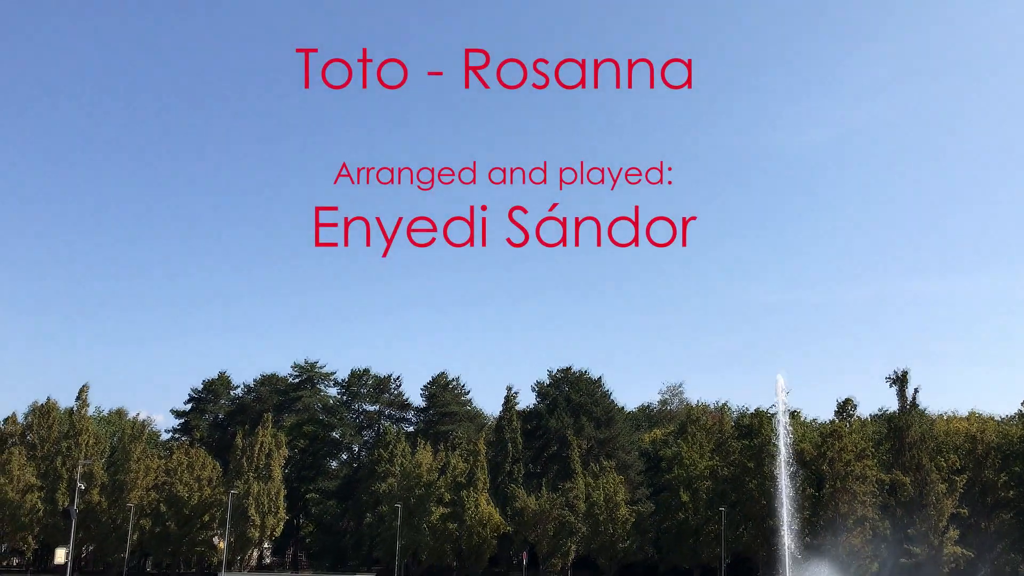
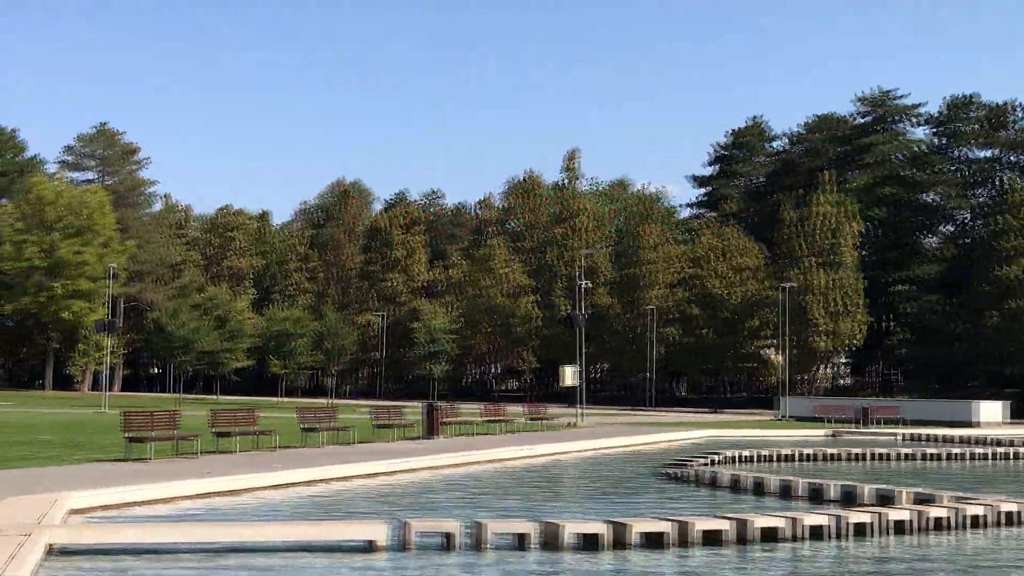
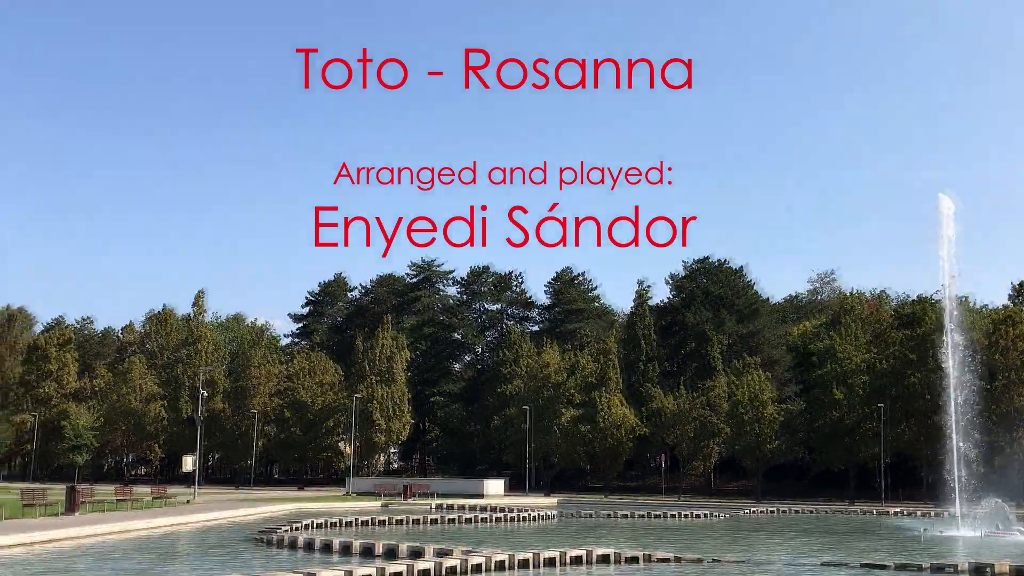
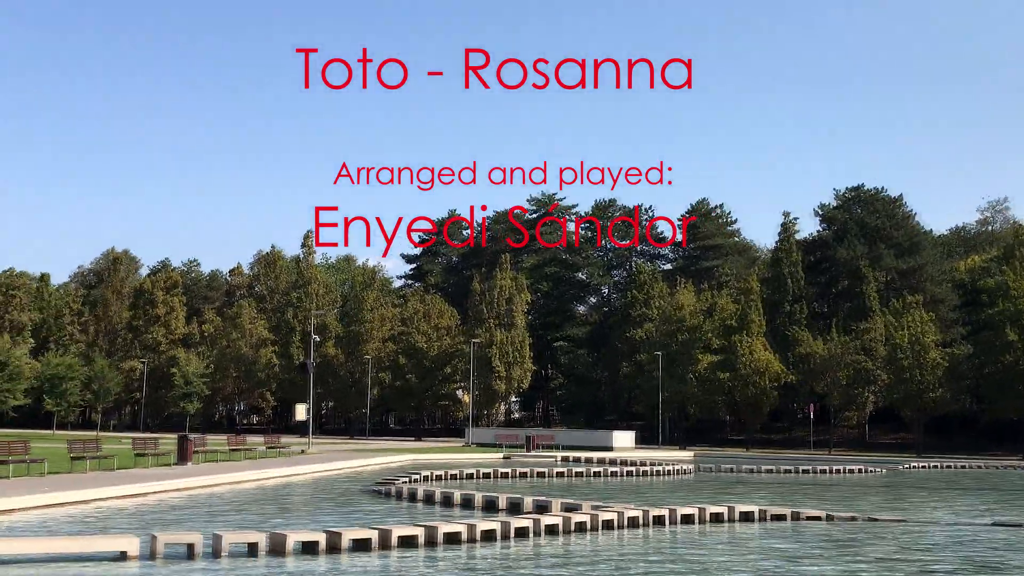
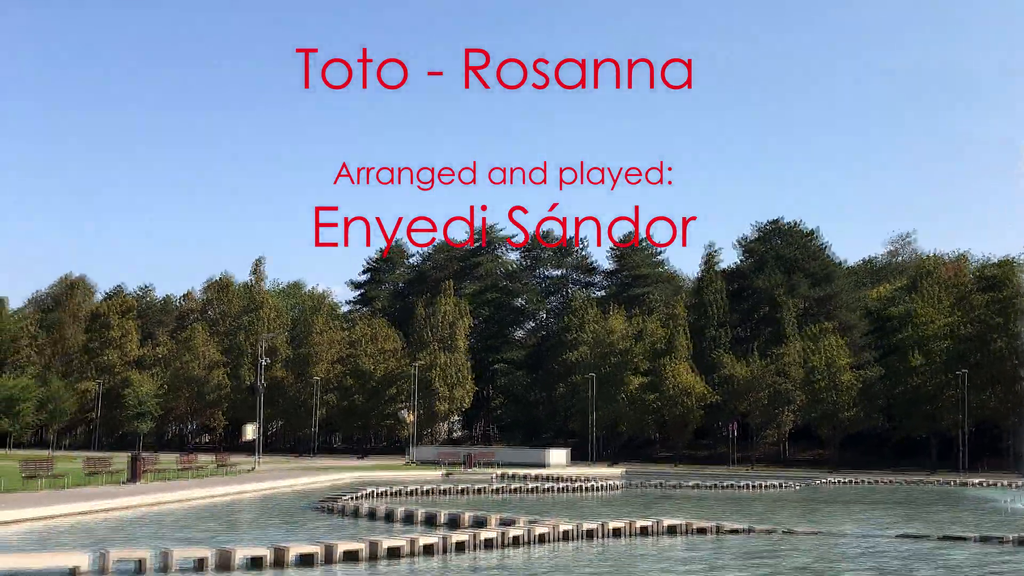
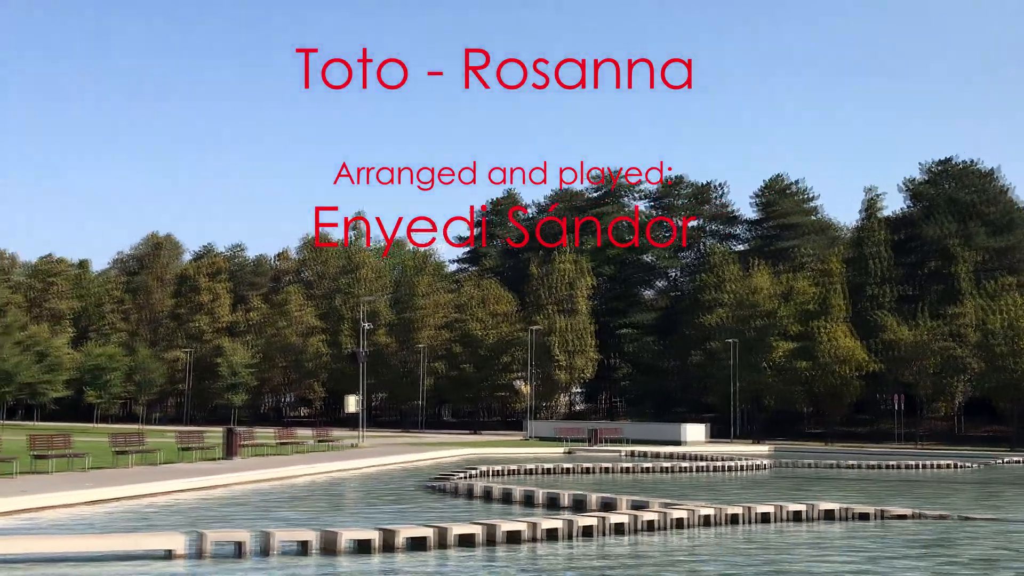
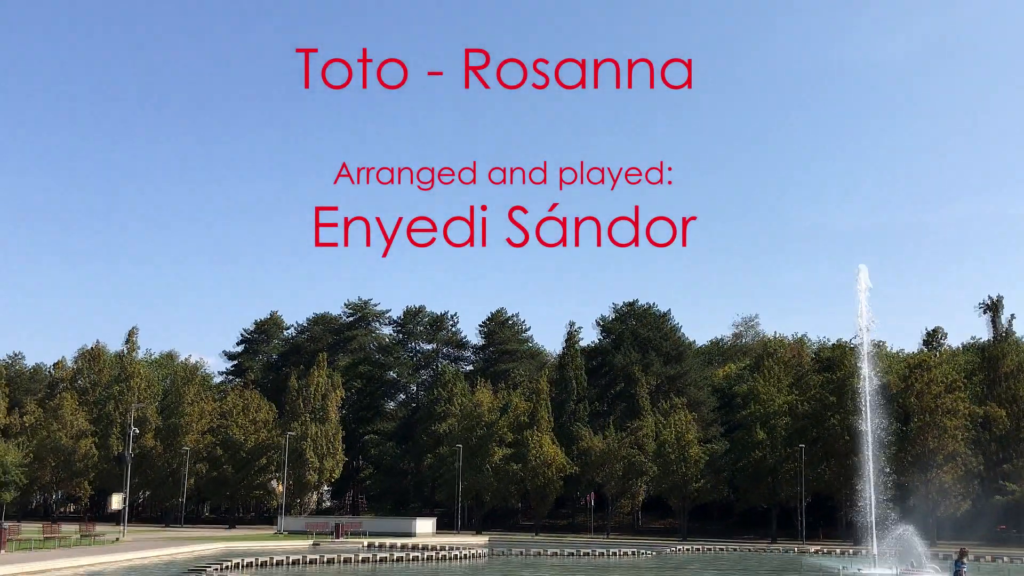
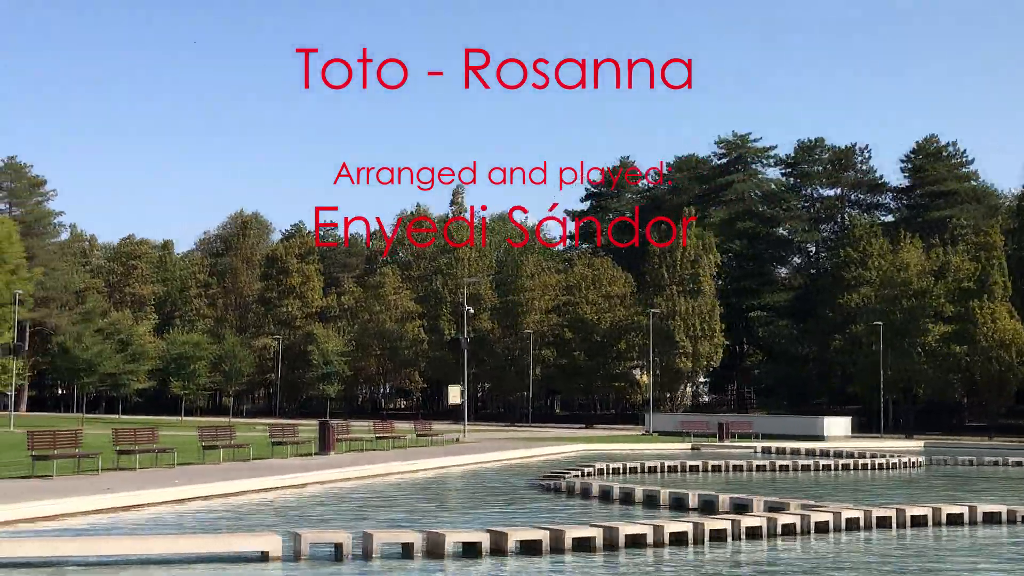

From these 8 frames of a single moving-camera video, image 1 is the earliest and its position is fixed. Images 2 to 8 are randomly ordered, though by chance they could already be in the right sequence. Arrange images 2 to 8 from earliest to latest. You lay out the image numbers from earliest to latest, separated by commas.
7, 3, 5, 4, 6, 8, 2
